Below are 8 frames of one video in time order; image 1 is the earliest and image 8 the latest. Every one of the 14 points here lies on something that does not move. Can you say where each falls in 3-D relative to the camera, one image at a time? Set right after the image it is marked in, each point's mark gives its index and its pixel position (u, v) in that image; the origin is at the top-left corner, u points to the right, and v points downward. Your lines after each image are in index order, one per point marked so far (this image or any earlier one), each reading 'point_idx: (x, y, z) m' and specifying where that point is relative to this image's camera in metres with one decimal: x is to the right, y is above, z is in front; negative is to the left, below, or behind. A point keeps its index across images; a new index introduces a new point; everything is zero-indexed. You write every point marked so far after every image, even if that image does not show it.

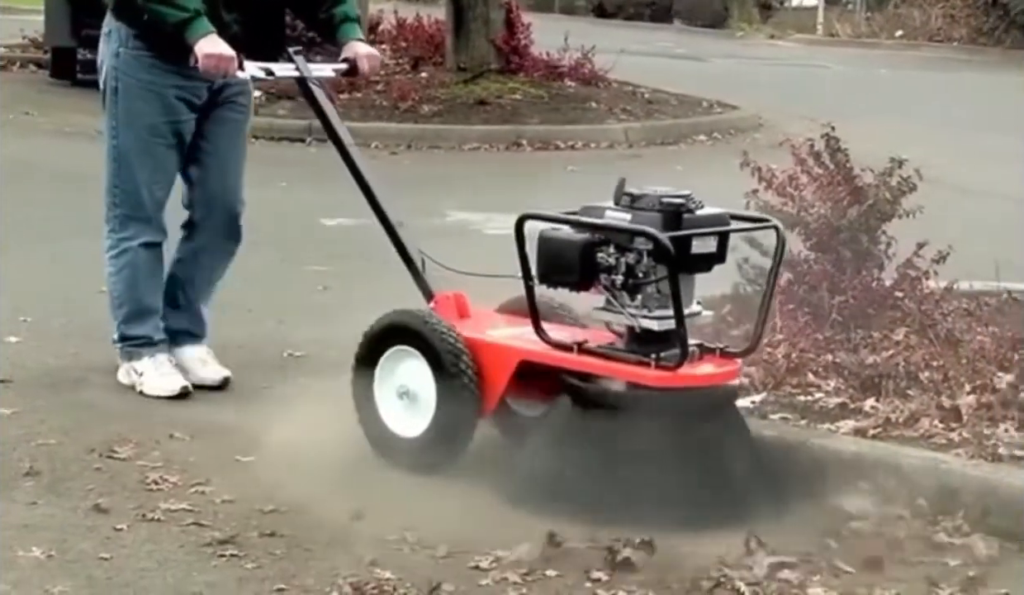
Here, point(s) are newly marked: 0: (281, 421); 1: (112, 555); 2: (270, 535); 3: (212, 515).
0: (-0.8, -0.4, +4.9) m
1: (-0.9, -0.6, +3.8) m
2: (-0.6, -0.6, +4.0) m
3: (-0.8, -0.5, +4.1) m
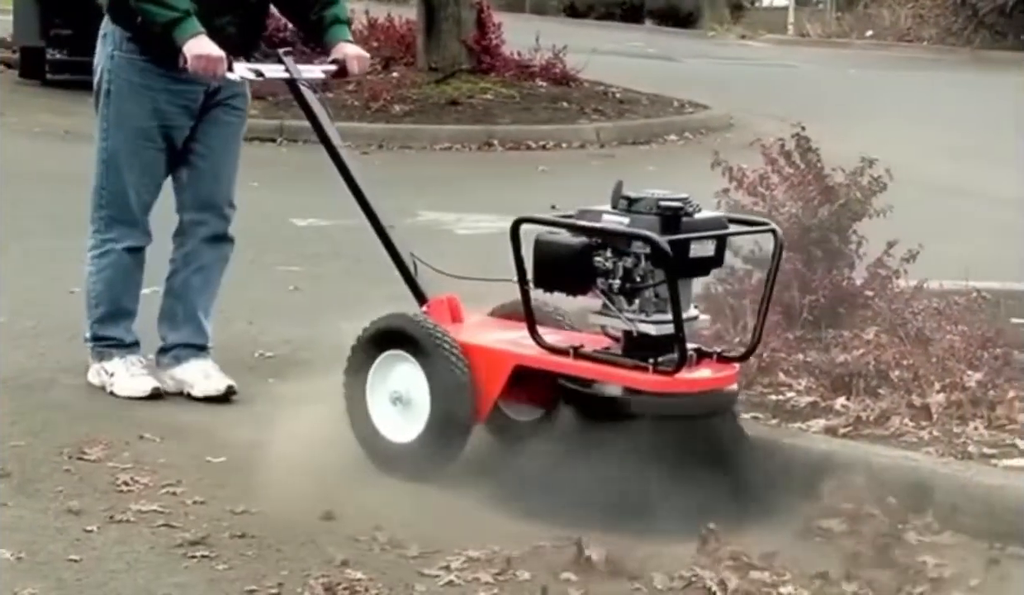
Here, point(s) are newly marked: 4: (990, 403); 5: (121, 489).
0: (-0.8, -0.4, +4.9) m
1: (-1.0, -0.6, +3.8) m
2: (-0.7, -0.6, +4.0) m
3: (-0.8, -0.6, +4.1) m
4: (+1.3, -0.3, +4.6) m
5: (-1.0, -0.5, +4.3) m
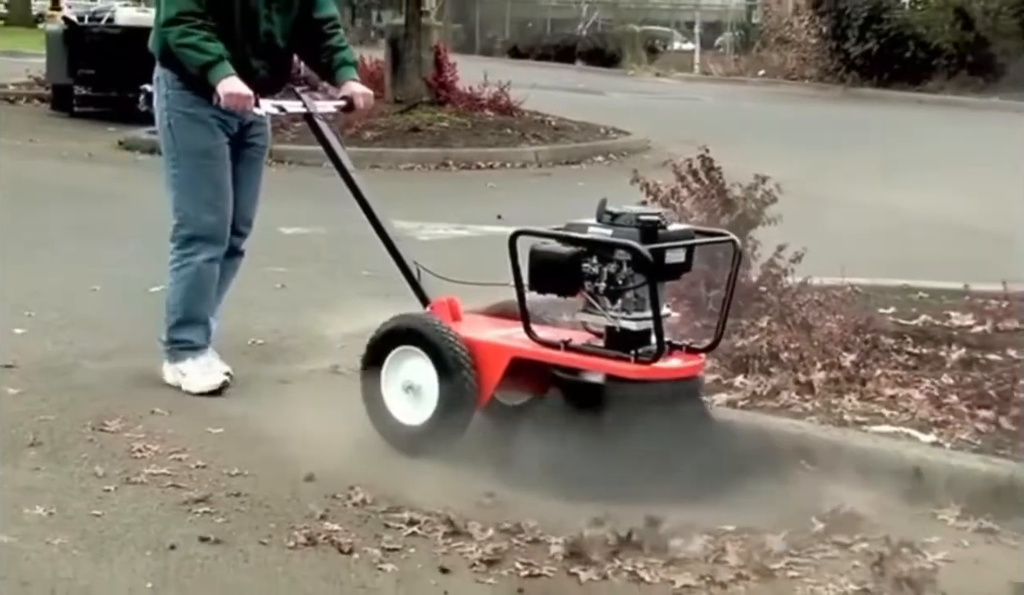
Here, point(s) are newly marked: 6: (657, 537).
0: (-0.9, -0.4, +5.6) m
1: (-1.2, -0.6, +4.6) m
2: (-0.8, -0.6, +4.8) m
3: (-1.0, -0.5, +4.9) m
4: (+1.1, -0.3, +5.3) m
5: (-1.2, -0.5, +5.0) m
6: (+0.4, -0.7, +4.5) m
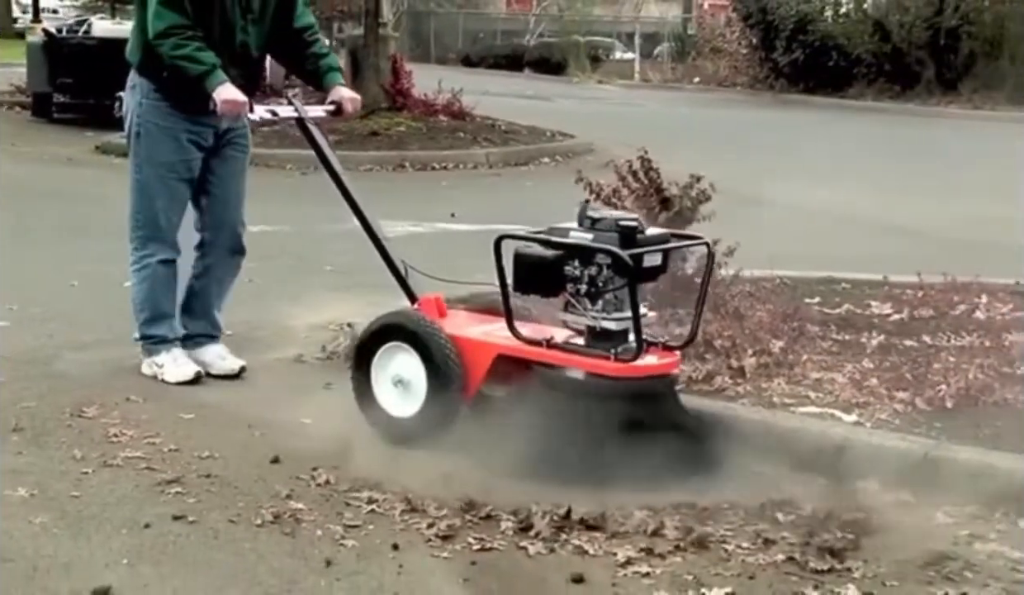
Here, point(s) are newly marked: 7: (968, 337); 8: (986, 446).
0: (-1.1, -0.3, +5.9) m
1: (-1.3, -0.6, +4.9) m
2: (-1.0, -0.6, +5.1) m
3: (-1.1, -0.5, +5.2) m
4: (+1.0, -0.2, +5.7) m
5: (-1.3, -0.5, +5.3) m
6: (+0.2, -0.7, +4.8) m
7: (+1.7, -0.1, +6.1) m
8: (+1.5, -0.4, +4.9) m
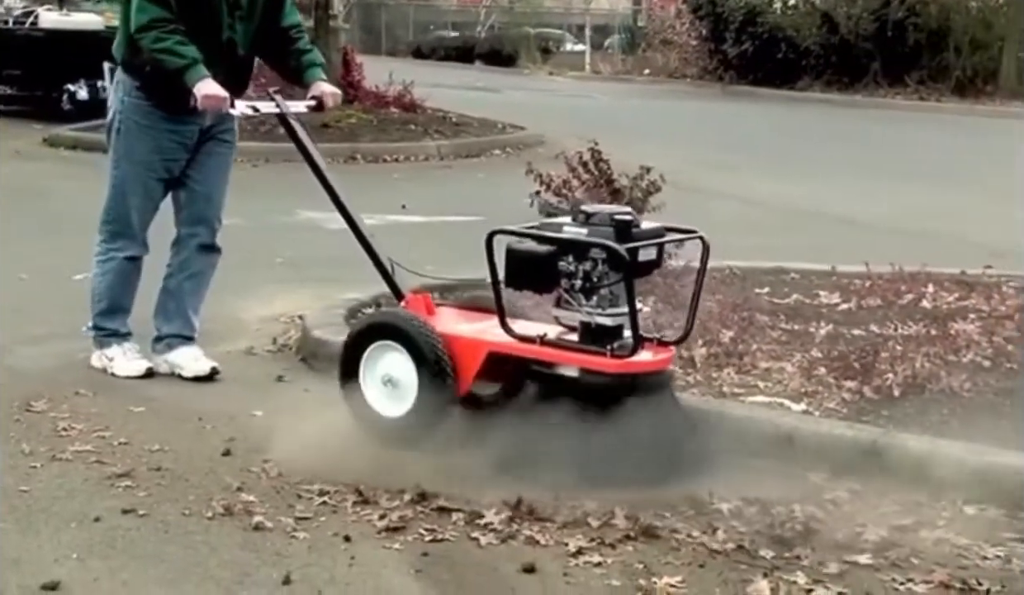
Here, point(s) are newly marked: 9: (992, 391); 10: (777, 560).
0: (-1.3, -0.3, +5.9) m
1: (-1.5, -0.6, +4.9) m
2: (-1.1, -0.5, +5.0) m
3: (-1.3, -0.5, +5.1) m
4: (+0.8, -0.2, +5.7) m
5: (-1.5, -0.4, +5.3) m
6: (+0.1, -0.6, +4.8) m
7: (+1.5, -0.1, +6.1) m
8: (+1.3, -0.4, +5.0) m
9: (+1.6, -0.3, +5.4) m
10: (+0.7, -0.7, +4.4) m
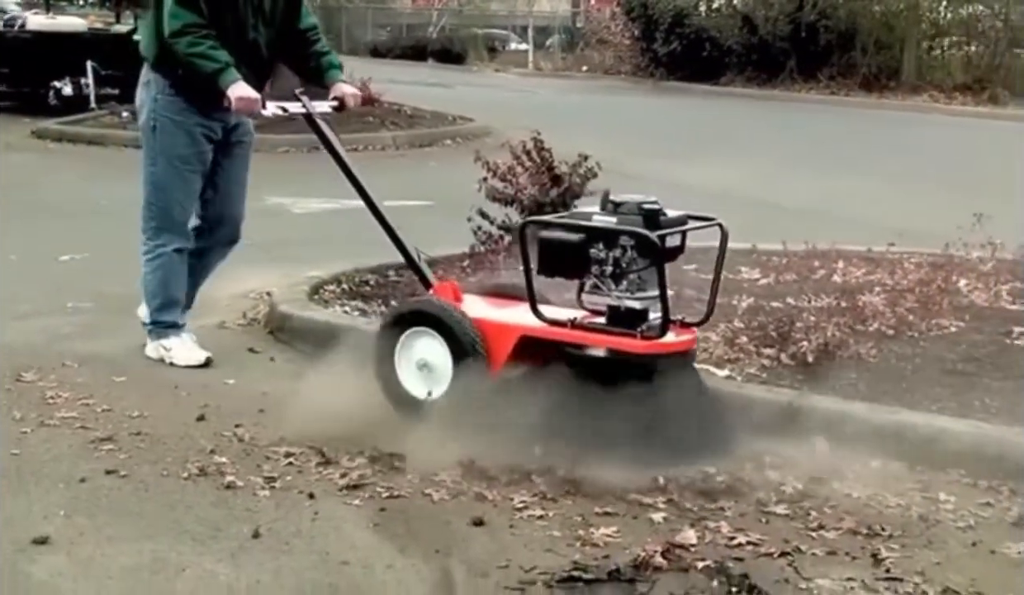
0: (-1.4, -0.3, +6.3) m
1: (-1.6, -0.5, +5.3) m
2: (-1.3, -0.5, +5.5) m
3: (-1.5, -0.4, +5.6) m
4: (+0.6, -0.1, +6.2) m
5: (-1.7, -0.4, +5.7) m
6: (-0.1, -0.5, +5.3) m
7: (+1.3, 0.0, +6.6) m
8: (+1.1, -0.3, +5.5) m
9: (+1.4, -0.2, +5.9) m
10: (+0.6, -0.7, +4.9) m
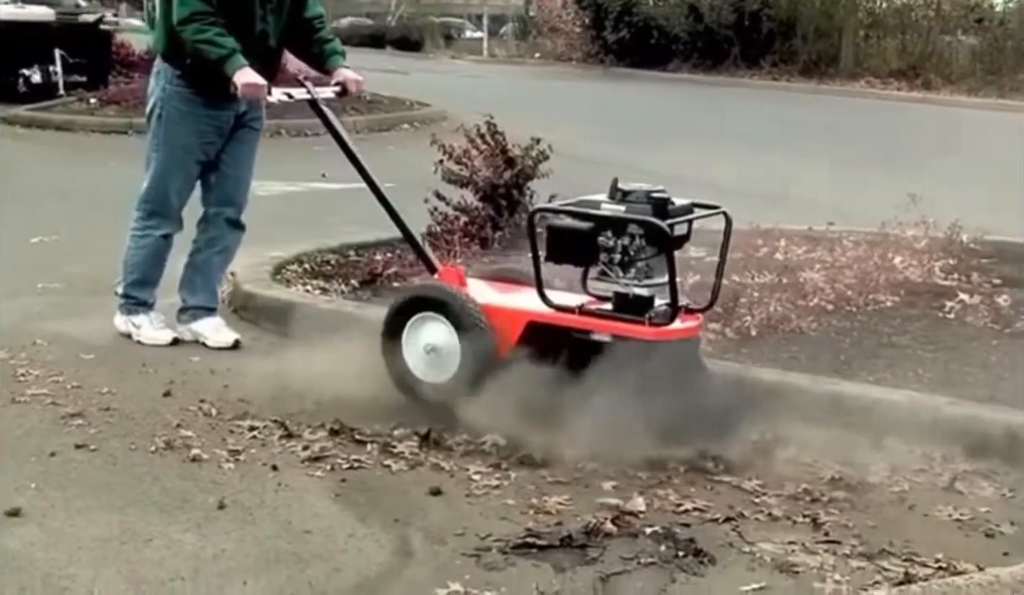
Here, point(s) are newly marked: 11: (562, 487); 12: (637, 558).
0: (-1.6, -0.2, +6.5) m
1: (-1.8, -0.4, +5.5) m
2: (-1.4, -0.4, +5.7) m
3: (-1.6, -0.4, +5.8) m
4: (+0.5, -0.1, +6.4) m
5: (-1.8, -0.3, +5.9) m
6: (-0.2, -0.5, +5.5) m
7: (+1.1, +0.1, +6.8) m
8: (+1.0, -0.3, +5.7) m
9: (+1.2, -0.1, +6.1) m
10: (+0.4, -0.6, +5.1) m
11: (+0.2, -0.6, +5.1) m
12: (+0.4, -0.7, +4.5) m
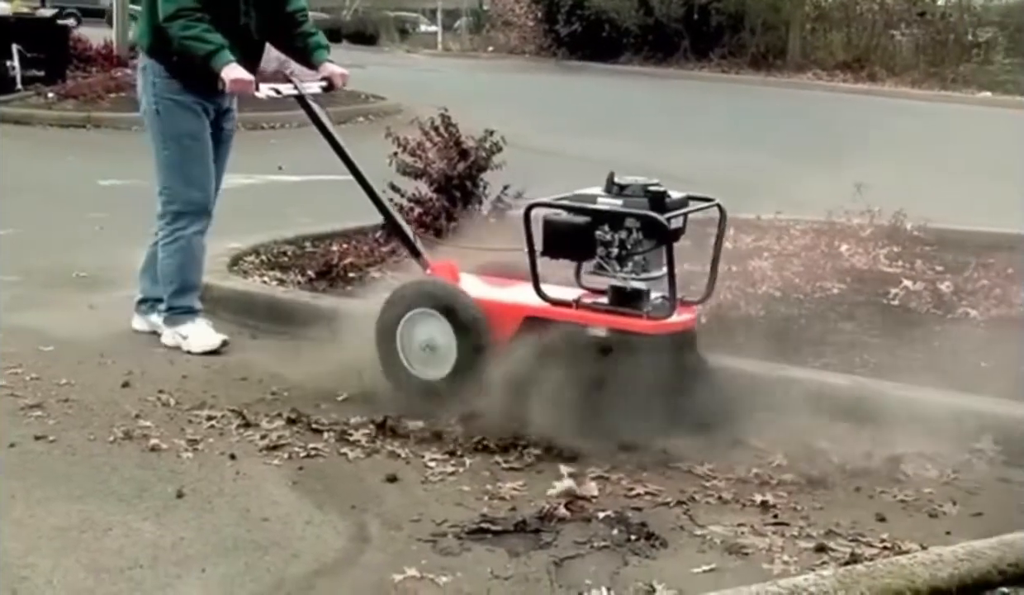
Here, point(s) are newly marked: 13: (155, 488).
0: (-1.8, -0.2, +6.6) m
1: (-1.9, -0.4, +5.5) m
2: (-1.6, -0.4, +5.7) m
3: (-1.8, -0.3, +5.8) m
4: (+0.3, 0.0, +6.5) m
5: (-2.0, -0.3, +5.9) m
6: (-0.4, -0.4, +5.6) m
7: (+0.9, +0.1, +6.9) m
8: (+0.8, -0.2, +5.8) m
9: (+1.1, -0.1, +6.2) m
10: (+0.3, -0.5, +5.2) m
11: (0.0, -0.6, +5.2) m
12: (+0.2, -0.7, +4.6) m
13: (-1.1, -0.6, +5.0) m
